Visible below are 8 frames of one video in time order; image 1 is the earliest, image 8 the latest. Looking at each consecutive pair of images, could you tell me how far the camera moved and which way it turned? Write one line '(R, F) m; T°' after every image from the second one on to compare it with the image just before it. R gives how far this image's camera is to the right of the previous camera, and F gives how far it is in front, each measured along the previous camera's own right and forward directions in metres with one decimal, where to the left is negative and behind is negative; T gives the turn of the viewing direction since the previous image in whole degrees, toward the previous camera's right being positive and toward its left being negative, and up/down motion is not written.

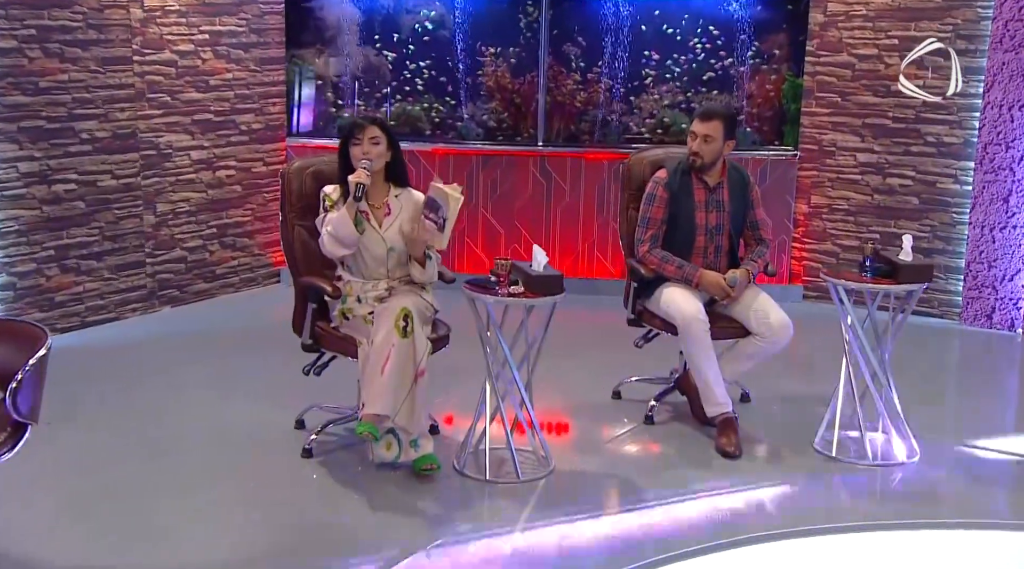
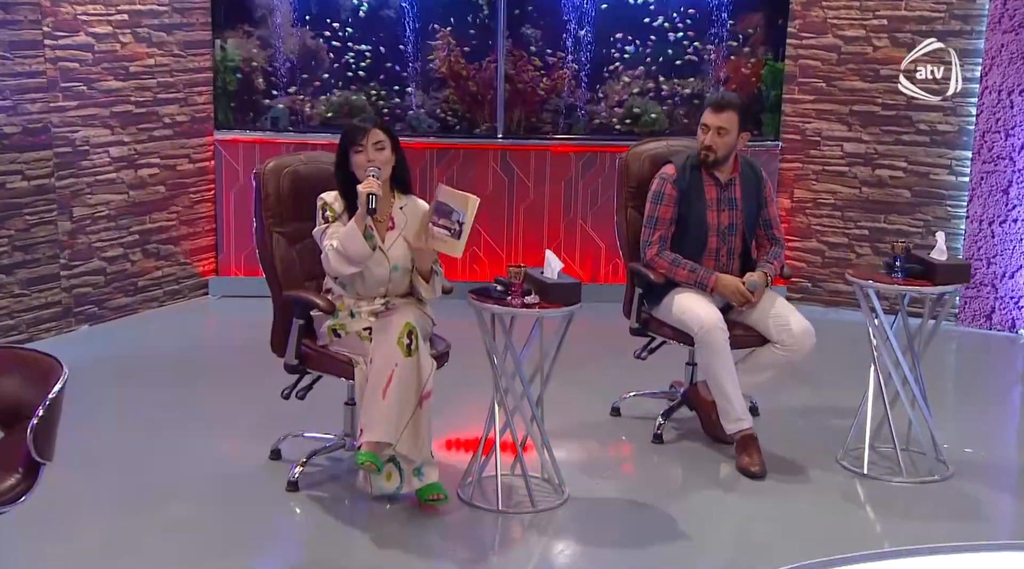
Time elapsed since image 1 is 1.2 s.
(-0.4, +0.5) m; +6°
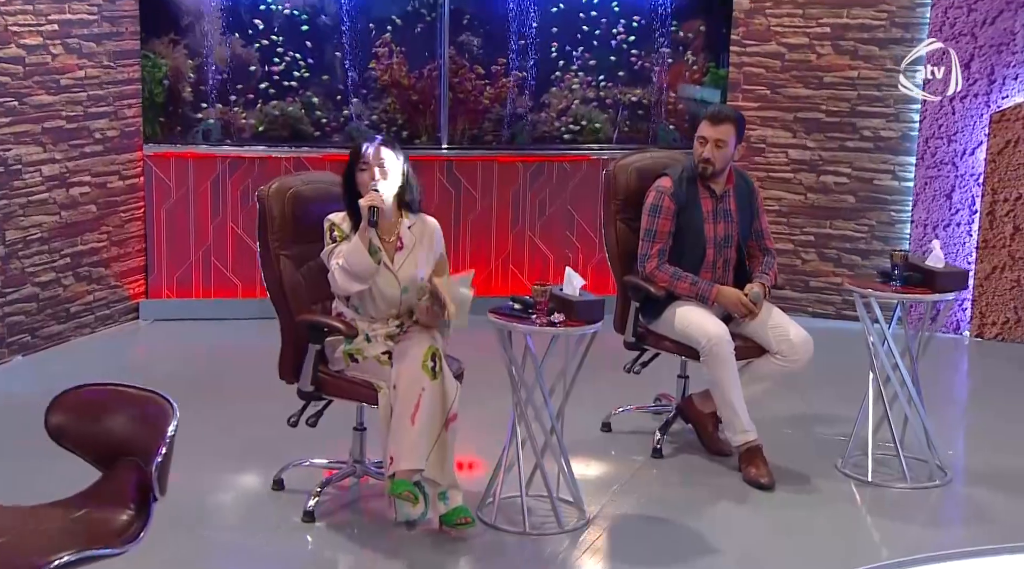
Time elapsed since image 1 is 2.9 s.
(-0.5, +0.2) m; +8°
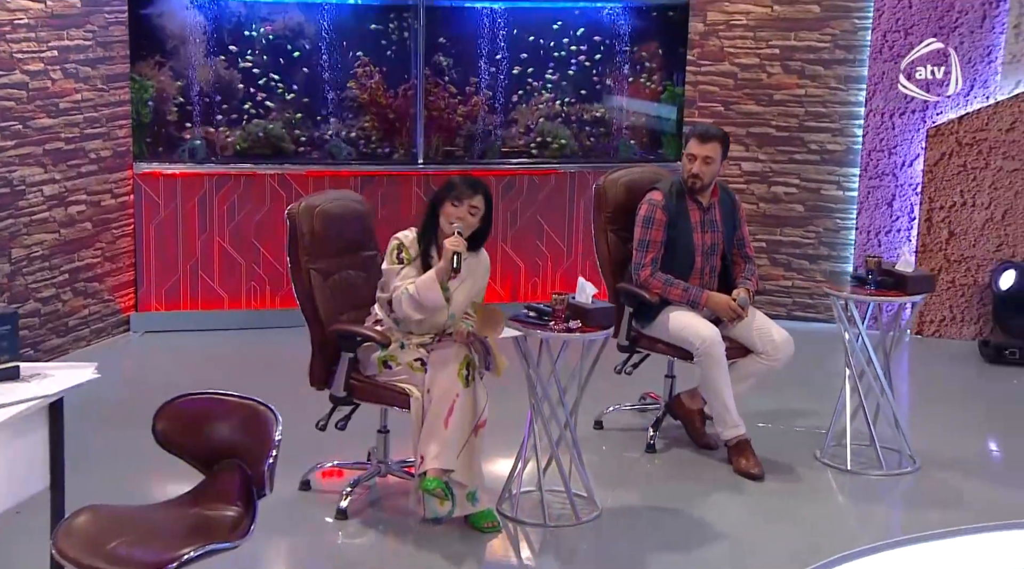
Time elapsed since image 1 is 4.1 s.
(-0.4, -0.2) m; +5°
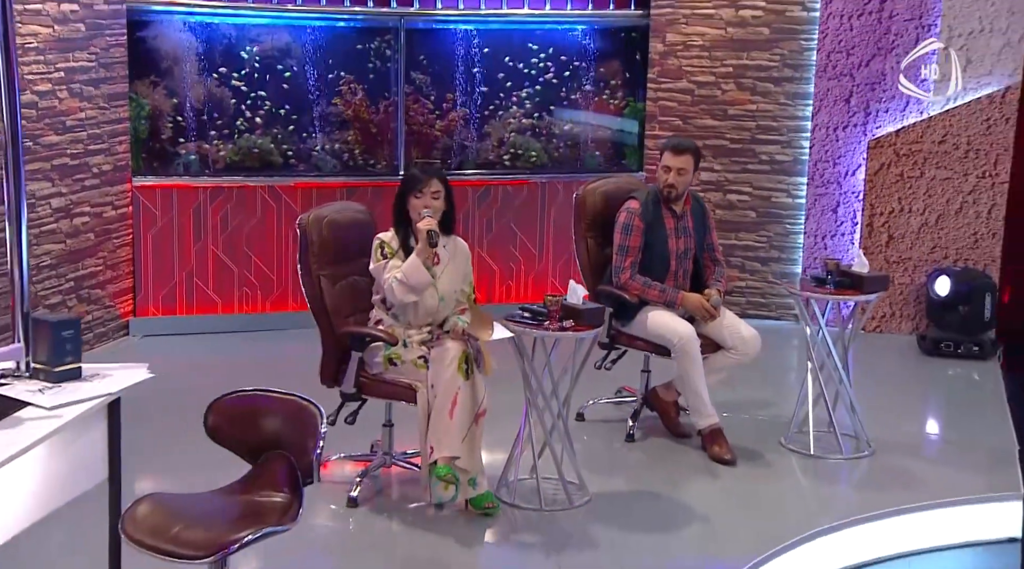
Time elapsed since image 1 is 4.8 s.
(-0.2, -0.3) m; +4°
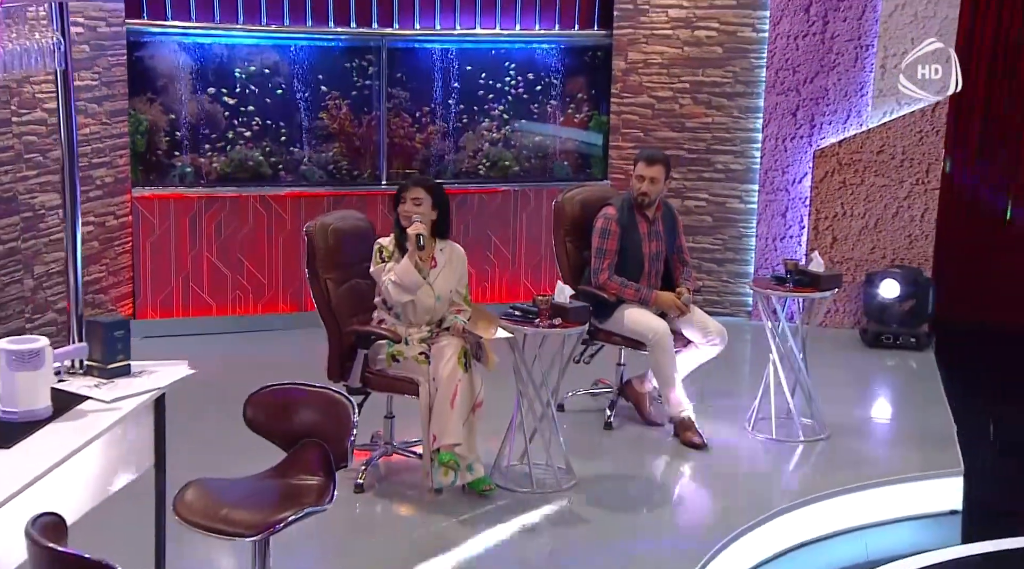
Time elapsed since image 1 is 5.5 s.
(-0.2, -0.4) m; +4°
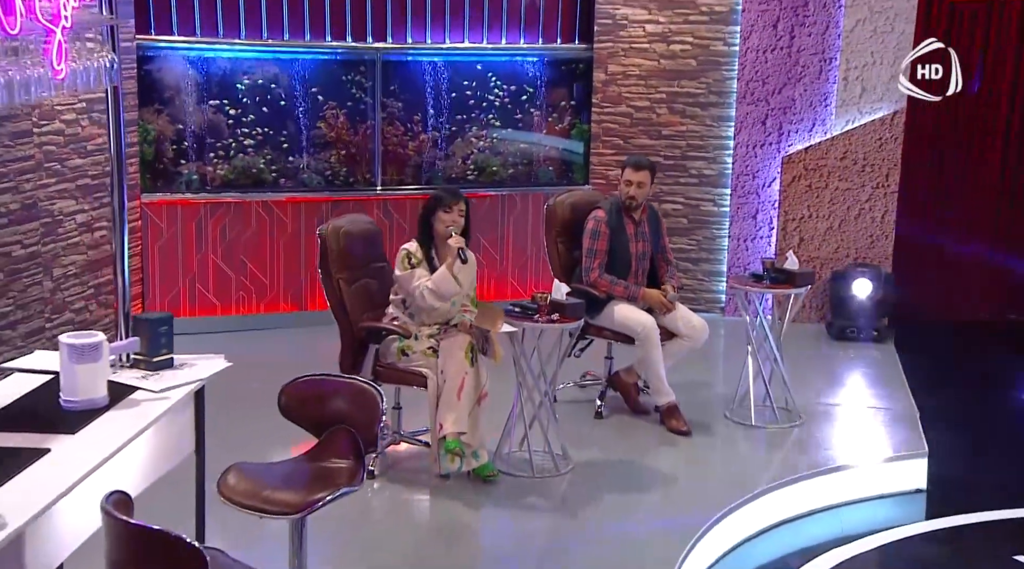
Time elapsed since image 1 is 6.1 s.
(-0.2, -0.3) m; +2°
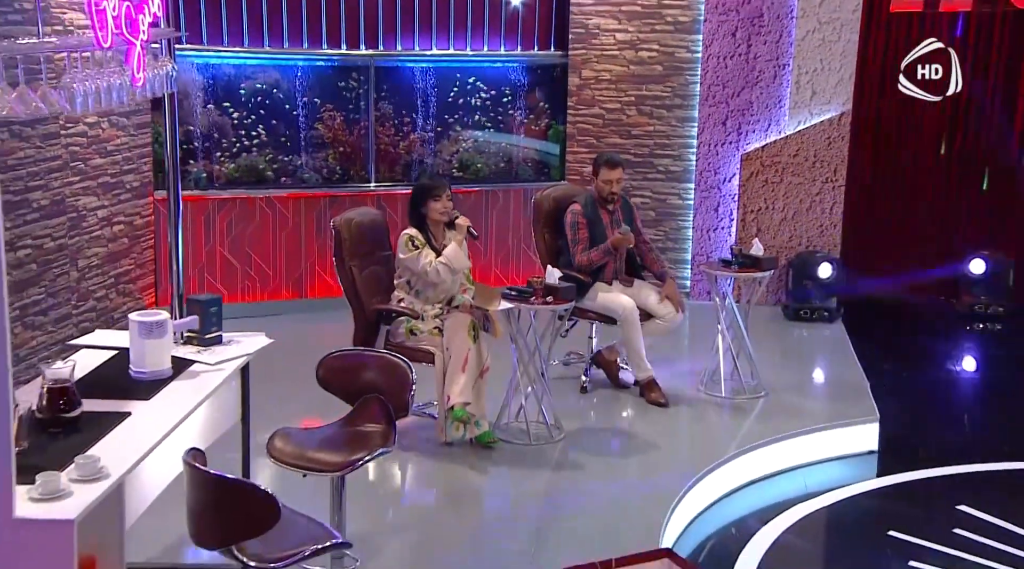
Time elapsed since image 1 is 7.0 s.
(-0.3, -0.5) m; +3°
